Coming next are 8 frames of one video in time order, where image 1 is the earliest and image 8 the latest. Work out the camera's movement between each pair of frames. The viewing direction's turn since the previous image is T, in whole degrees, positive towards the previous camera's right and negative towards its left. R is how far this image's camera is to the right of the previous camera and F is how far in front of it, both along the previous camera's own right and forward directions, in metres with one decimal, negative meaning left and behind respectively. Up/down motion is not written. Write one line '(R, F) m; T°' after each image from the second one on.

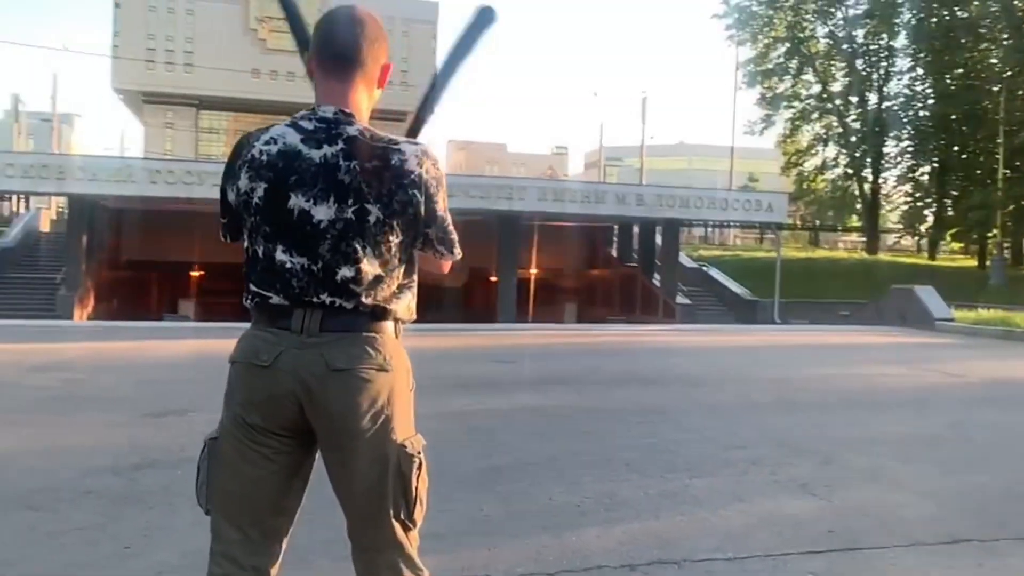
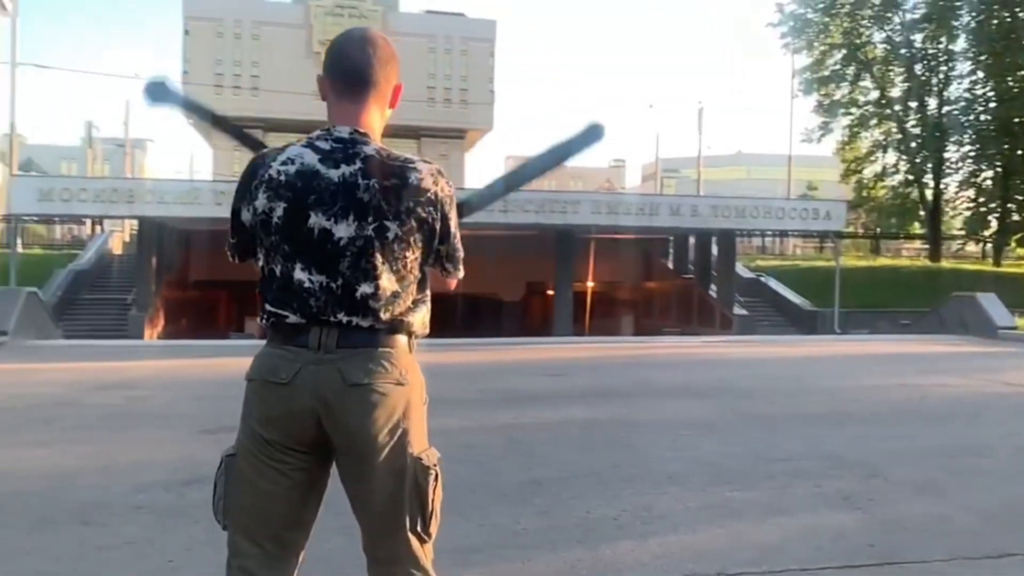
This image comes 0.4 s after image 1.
(+0.3, -0.1) m; -4°
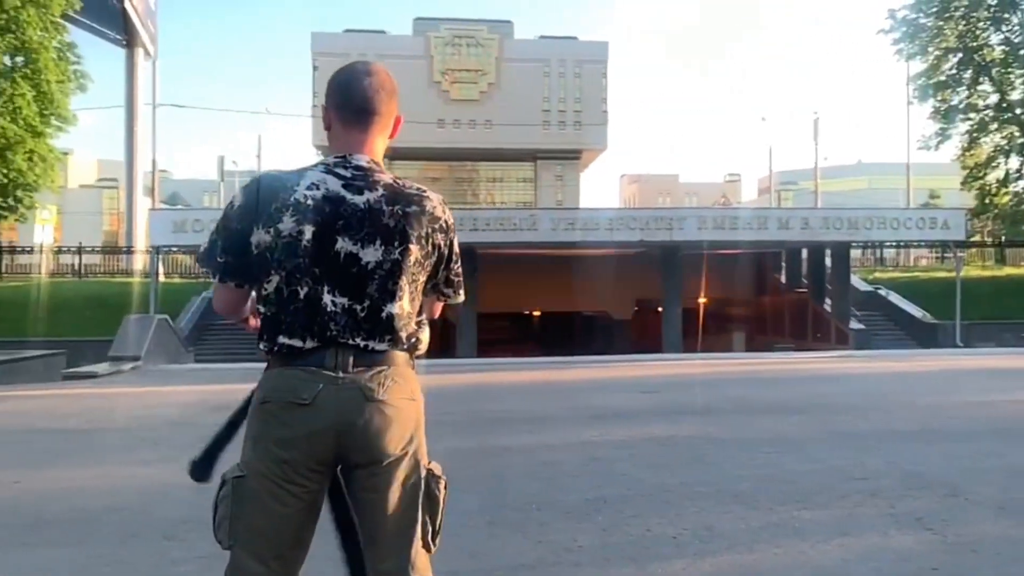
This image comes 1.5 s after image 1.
(+0.8, -0.1) m; -8°
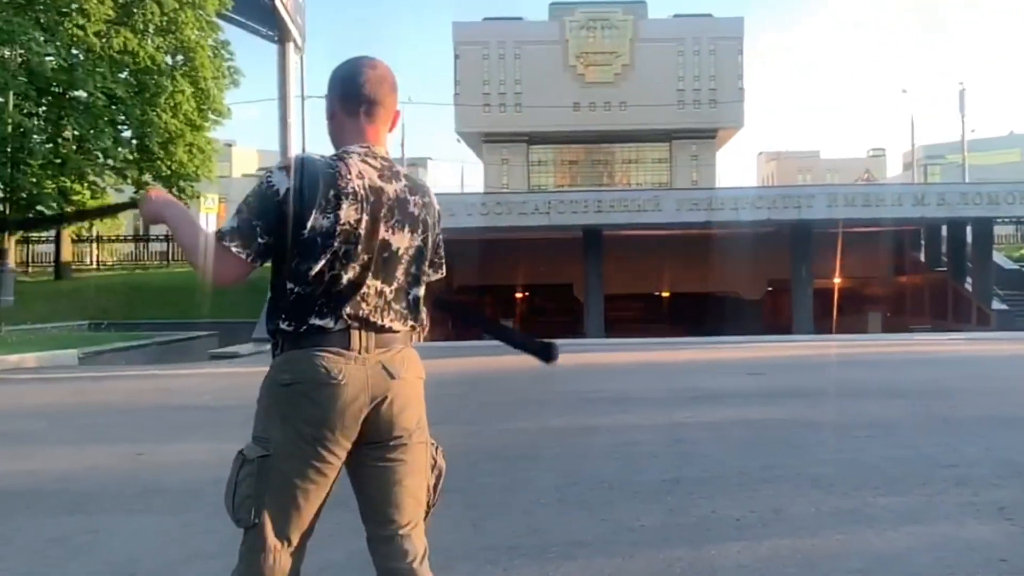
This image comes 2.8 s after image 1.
(+0.9, -0.1) m; -9°
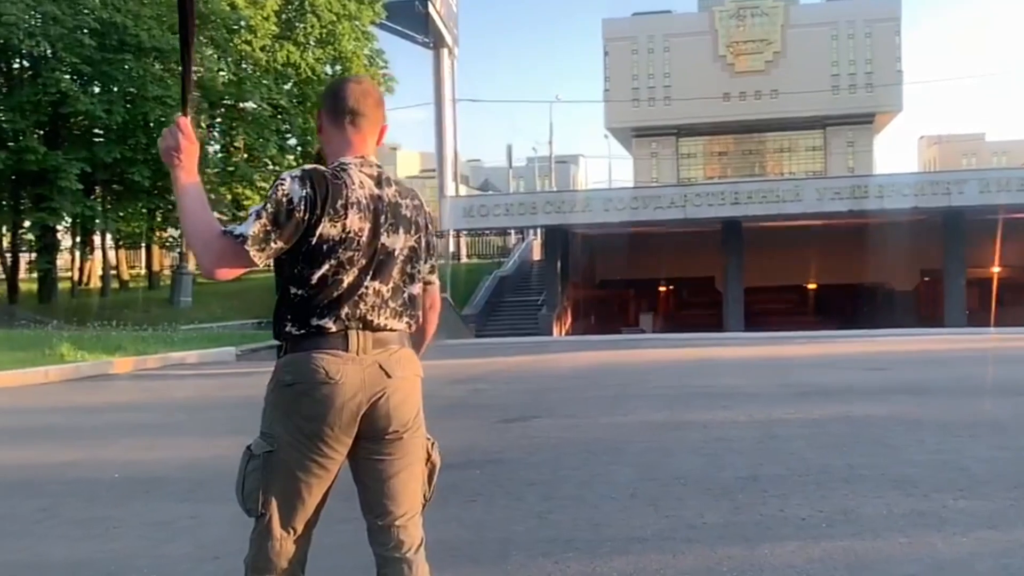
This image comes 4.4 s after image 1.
(+1.1, -0.1) m; -11°
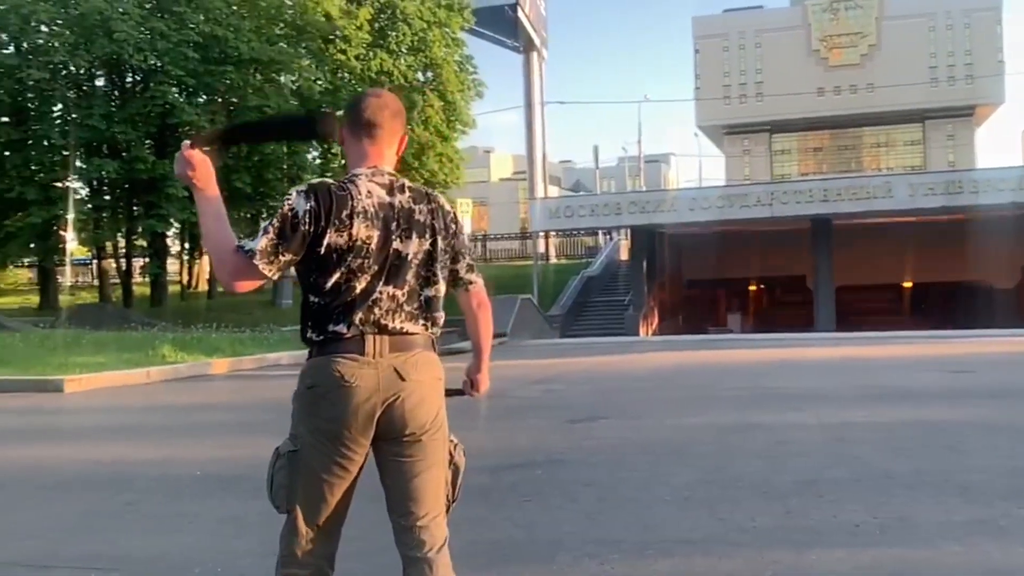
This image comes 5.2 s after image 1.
(+0.5, -0.1) m; -6°
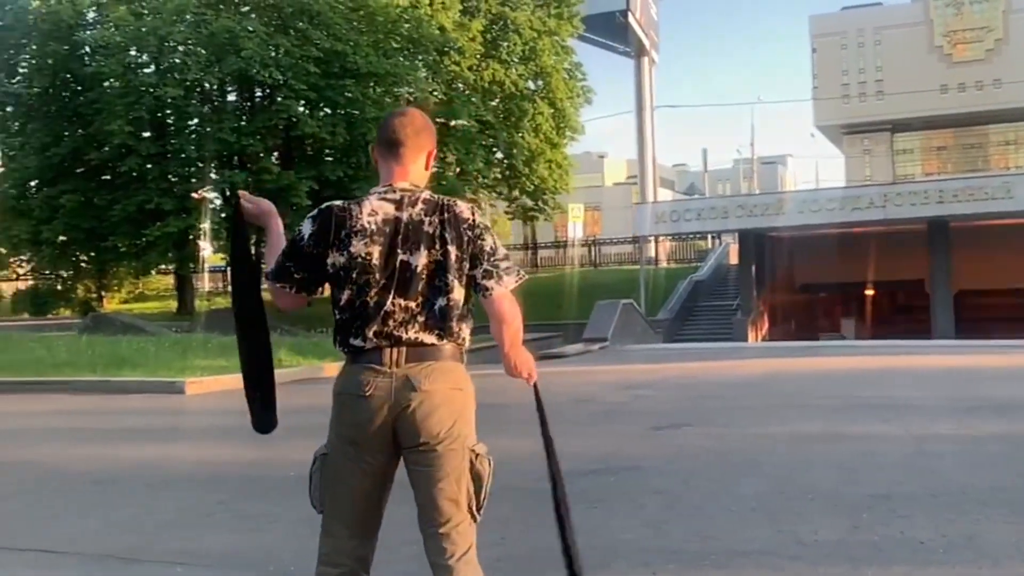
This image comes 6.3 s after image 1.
(+0.7, -0.1) m; -8°
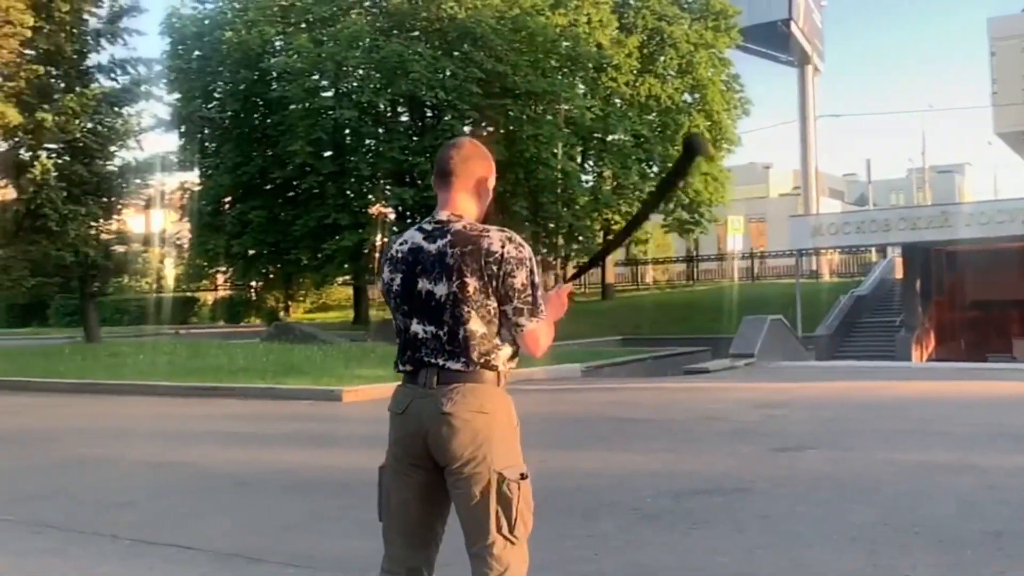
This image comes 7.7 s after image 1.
(+0.9, -0.1) m; -11°
